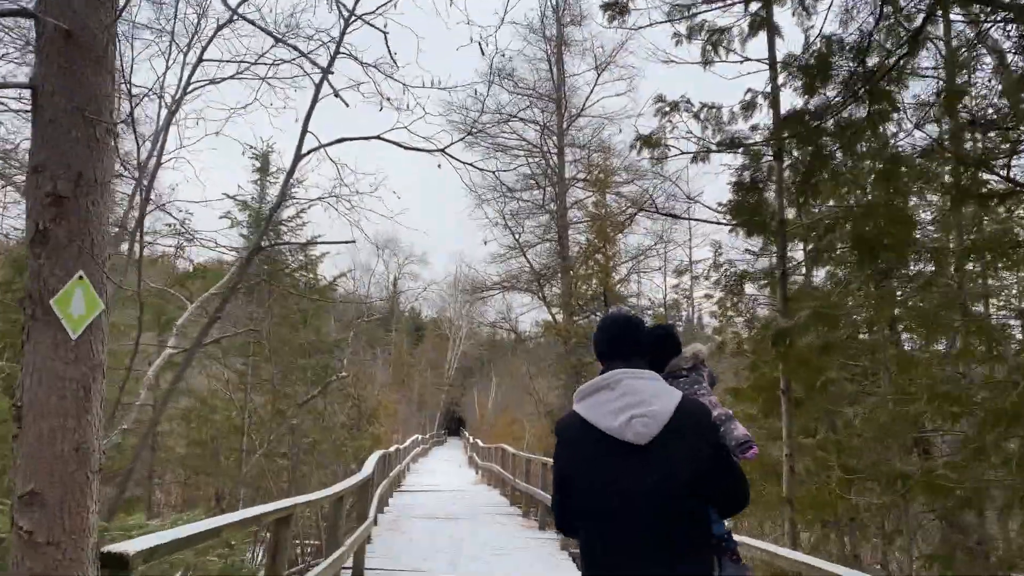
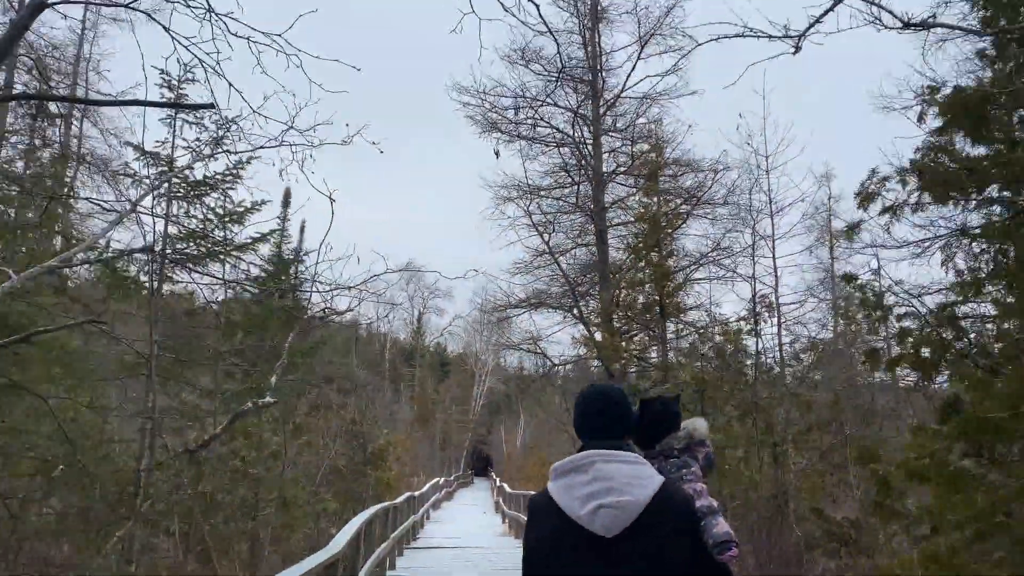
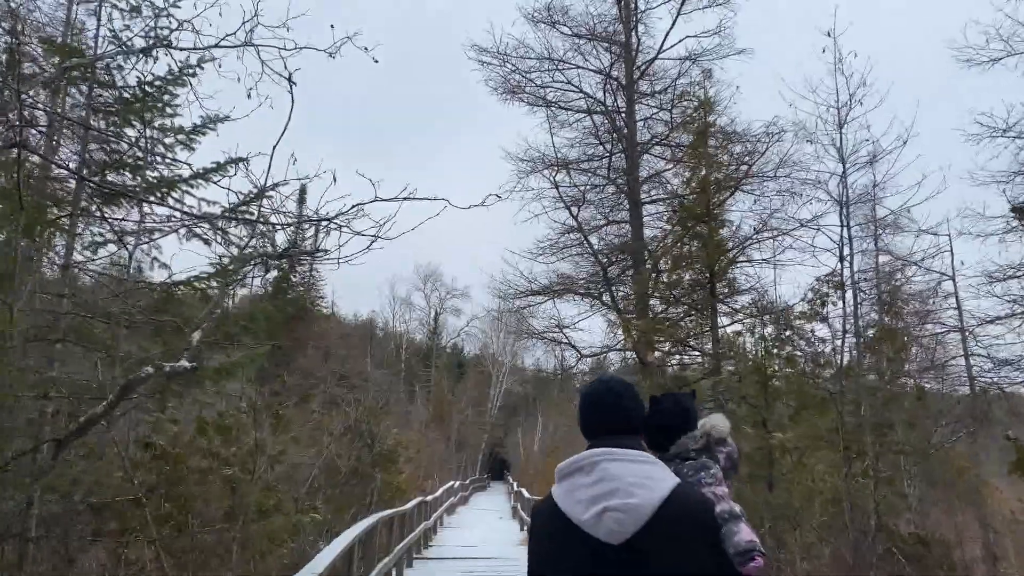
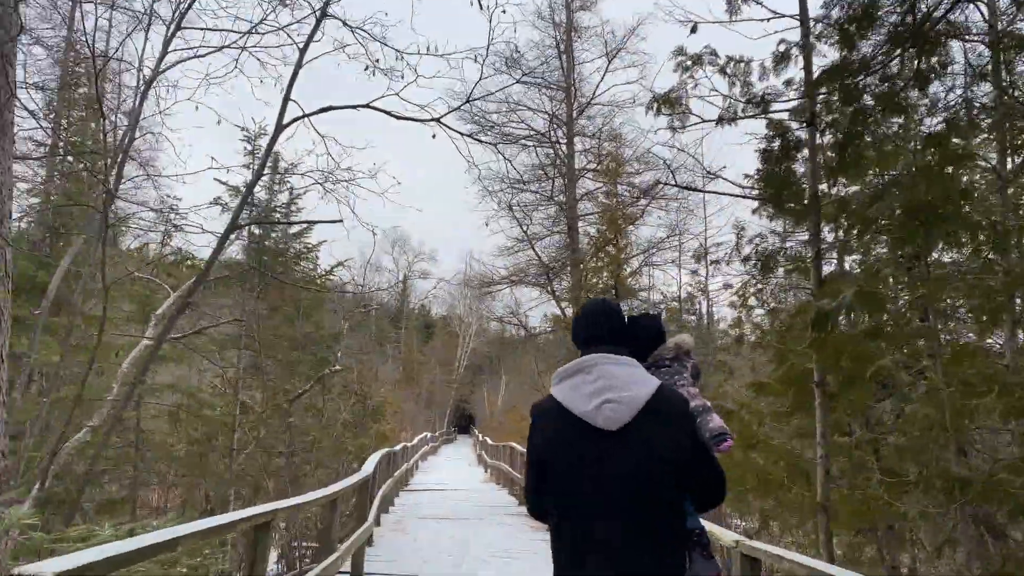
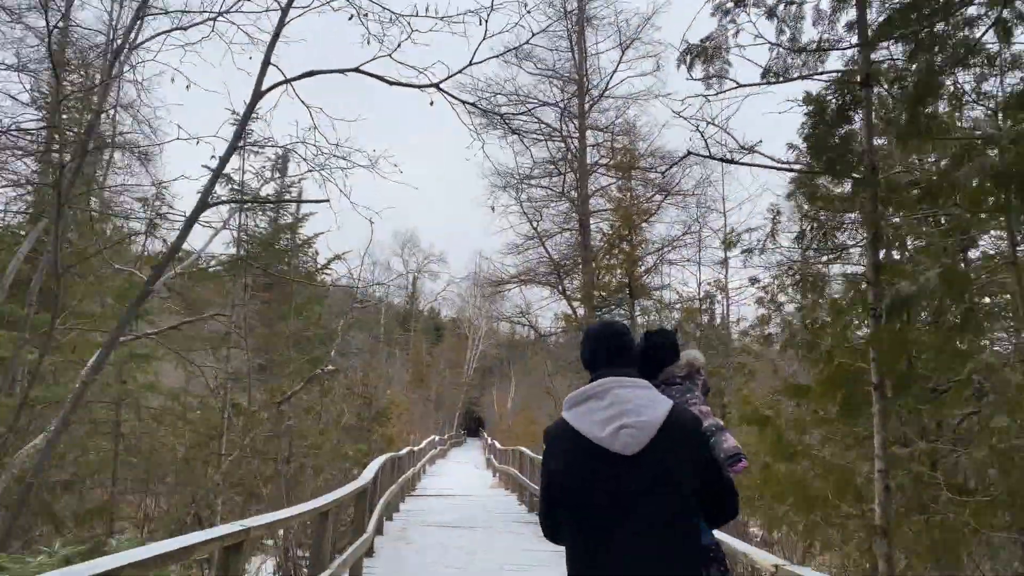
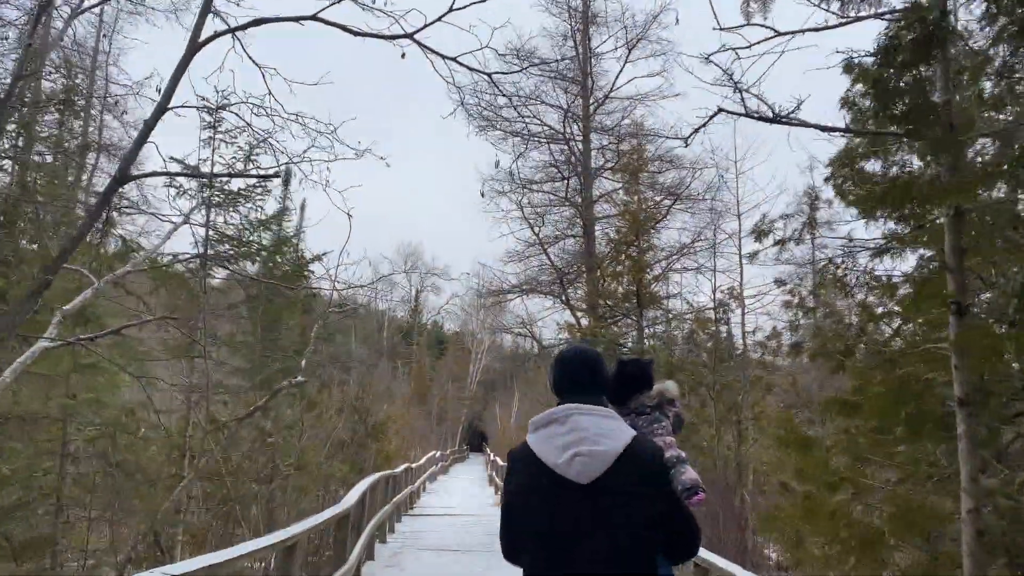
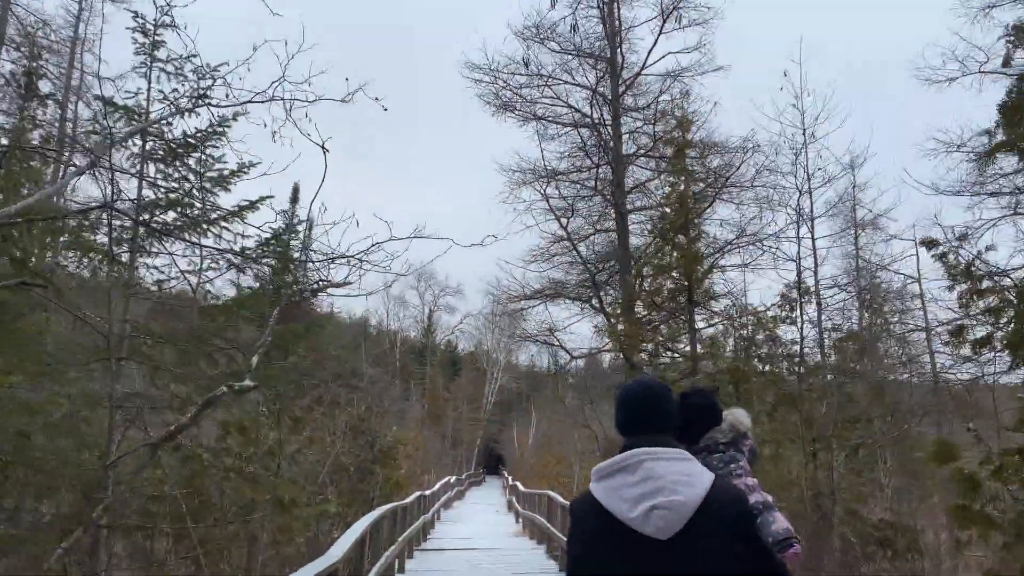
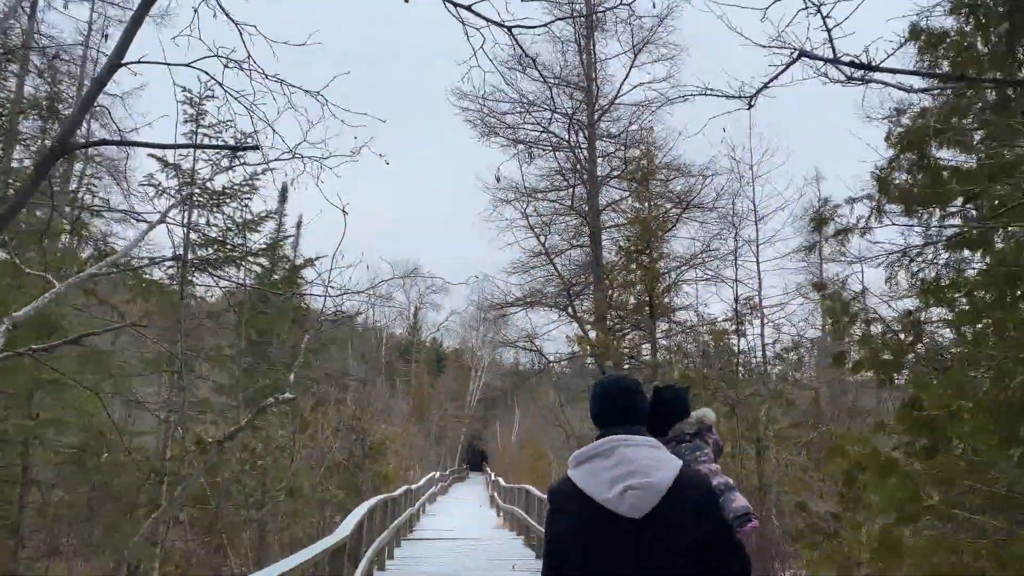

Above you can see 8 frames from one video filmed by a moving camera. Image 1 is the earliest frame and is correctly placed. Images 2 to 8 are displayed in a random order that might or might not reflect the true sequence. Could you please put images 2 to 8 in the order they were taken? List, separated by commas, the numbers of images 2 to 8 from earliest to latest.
4, 5, 6, 8, 2, 7, 3
